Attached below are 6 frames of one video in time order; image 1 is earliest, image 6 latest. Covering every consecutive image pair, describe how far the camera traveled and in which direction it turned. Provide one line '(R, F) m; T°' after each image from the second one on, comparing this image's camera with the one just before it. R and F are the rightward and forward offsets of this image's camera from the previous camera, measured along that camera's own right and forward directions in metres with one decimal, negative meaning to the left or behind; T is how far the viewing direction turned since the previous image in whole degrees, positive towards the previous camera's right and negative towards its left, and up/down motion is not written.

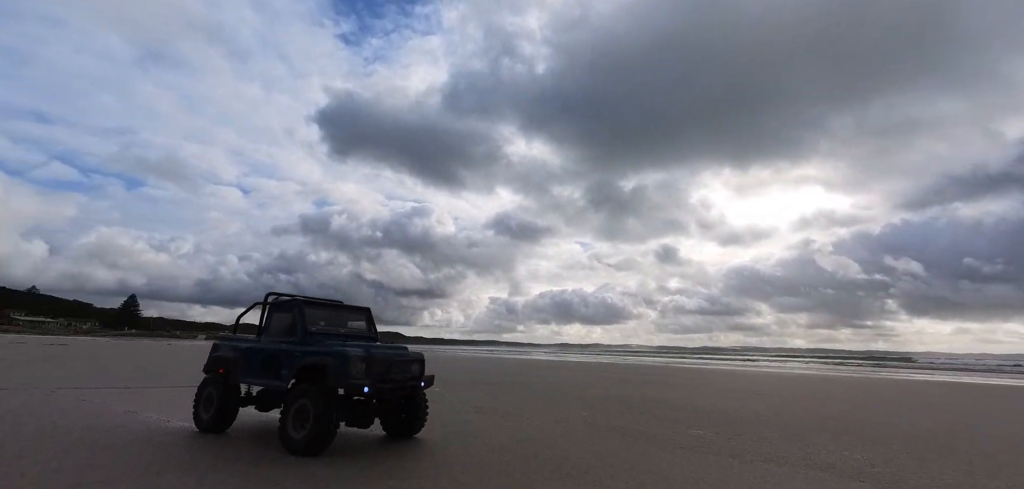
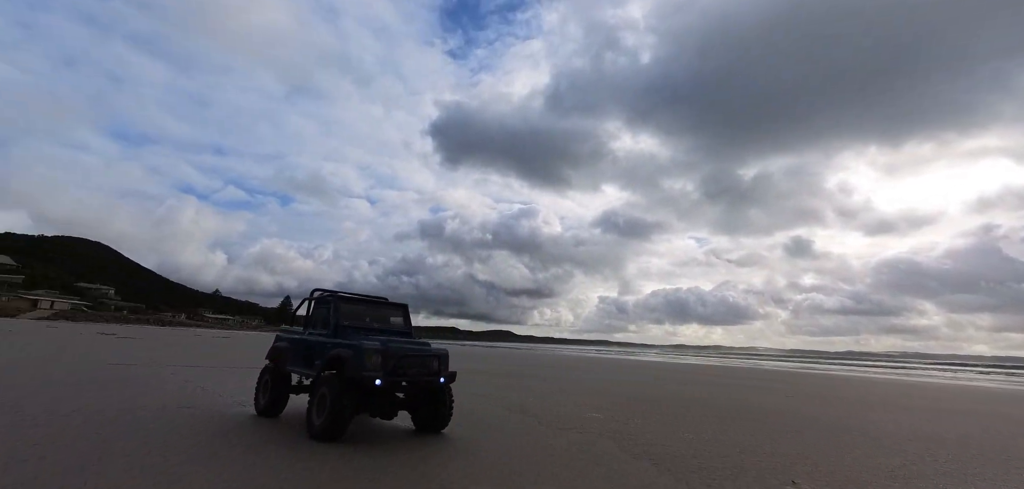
(+1.7, -0.5) m; -14°
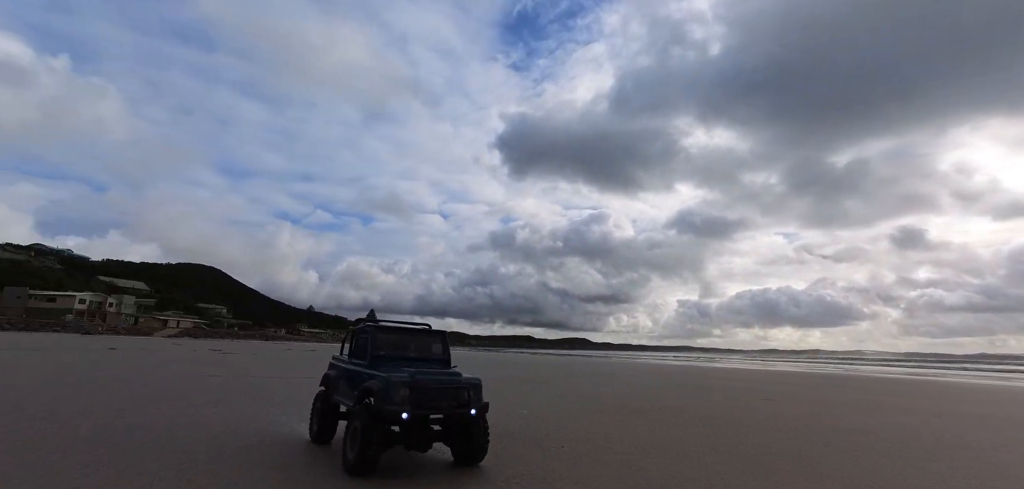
(+0.8, -0.3) m; -9°
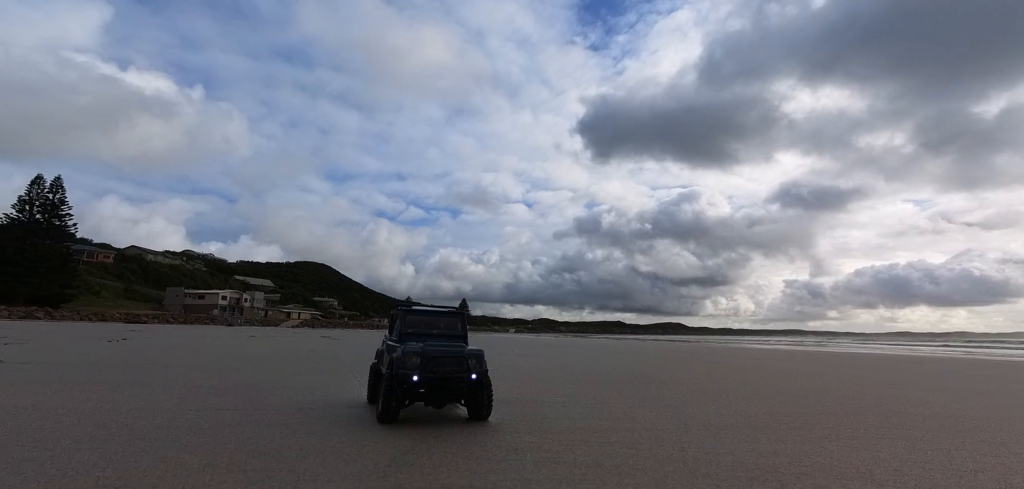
(+1.3, -0.6) m; -11°
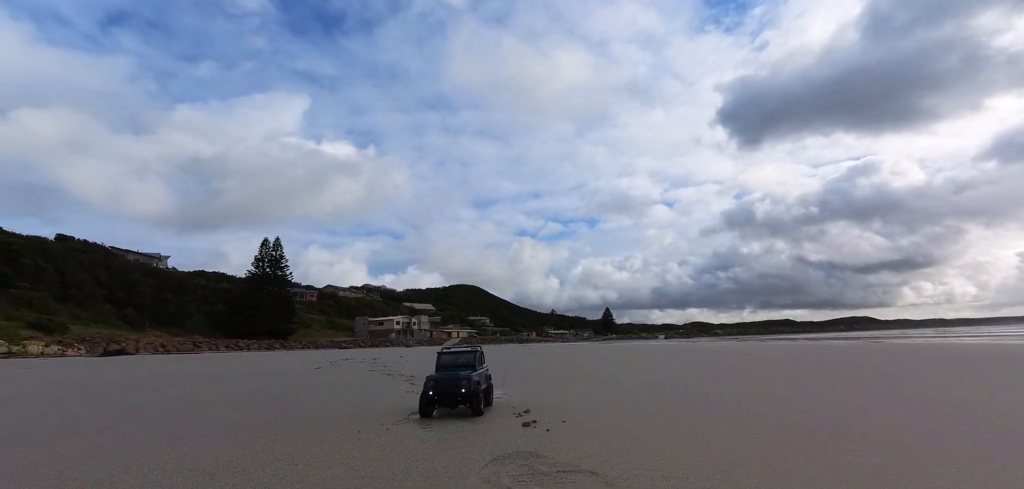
(+3.3, -1.6) m; -18°
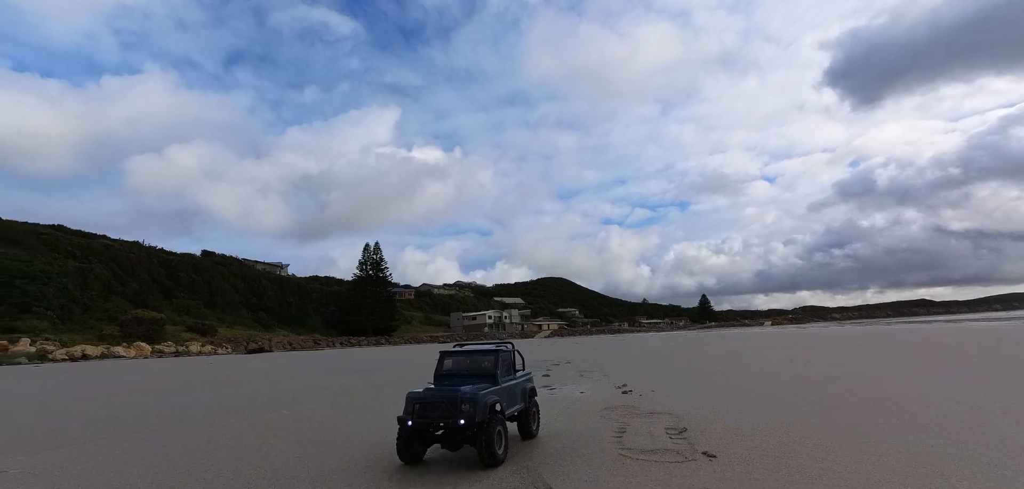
(+1.1, +0.1) m; -11°
